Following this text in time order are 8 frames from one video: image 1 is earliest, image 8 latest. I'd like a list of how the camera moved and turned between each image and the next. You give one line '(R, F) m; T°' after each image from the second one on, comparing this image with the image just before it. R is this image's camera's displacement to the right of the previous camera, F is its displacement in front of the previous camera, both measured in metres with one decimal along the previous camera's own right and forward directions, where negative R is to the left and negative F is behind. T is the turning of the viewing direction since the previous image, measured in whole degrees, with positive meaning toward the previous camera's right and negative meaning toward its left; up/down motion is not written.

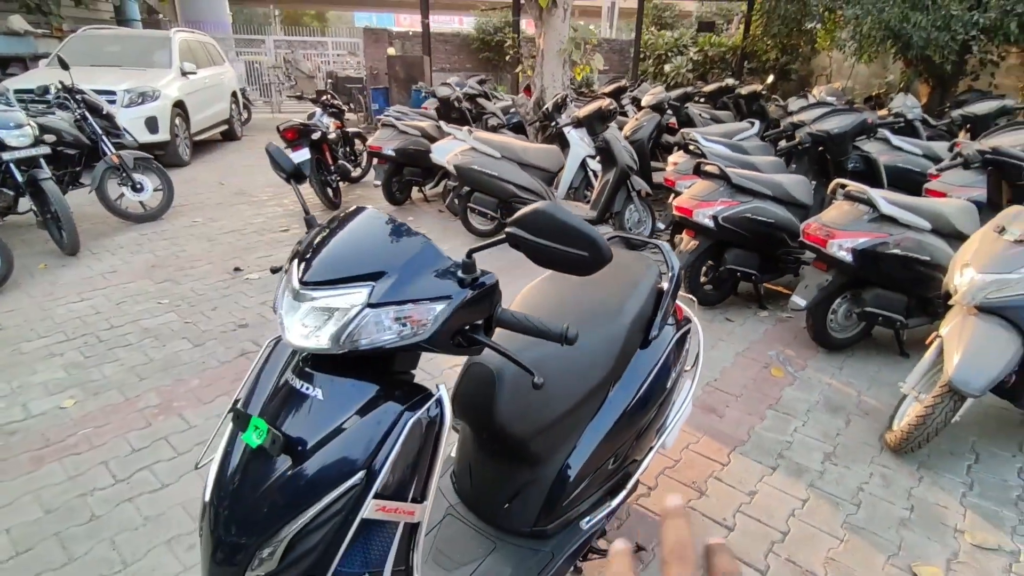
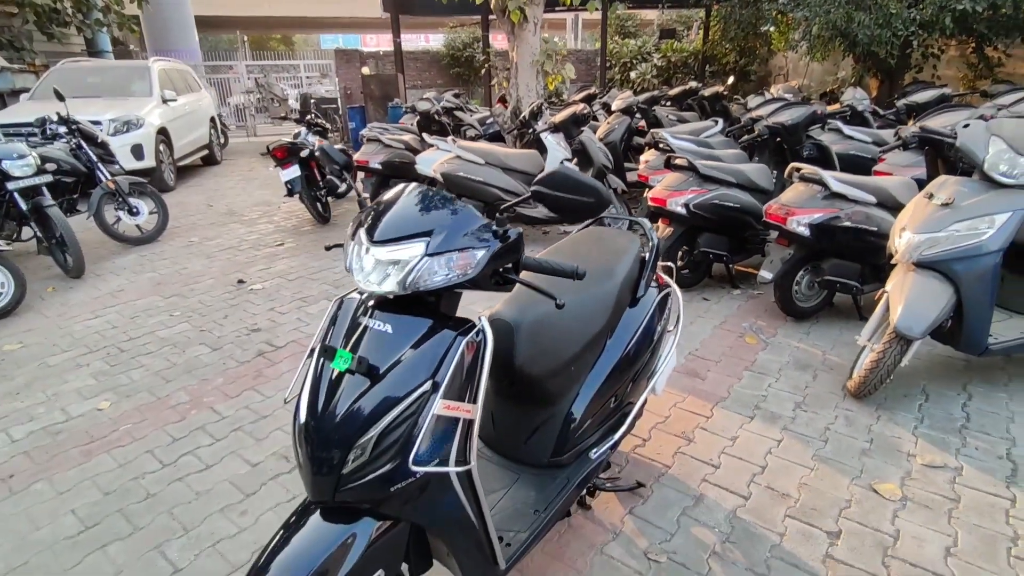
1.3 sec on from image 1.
(-0.1, -0.3) m; +2°
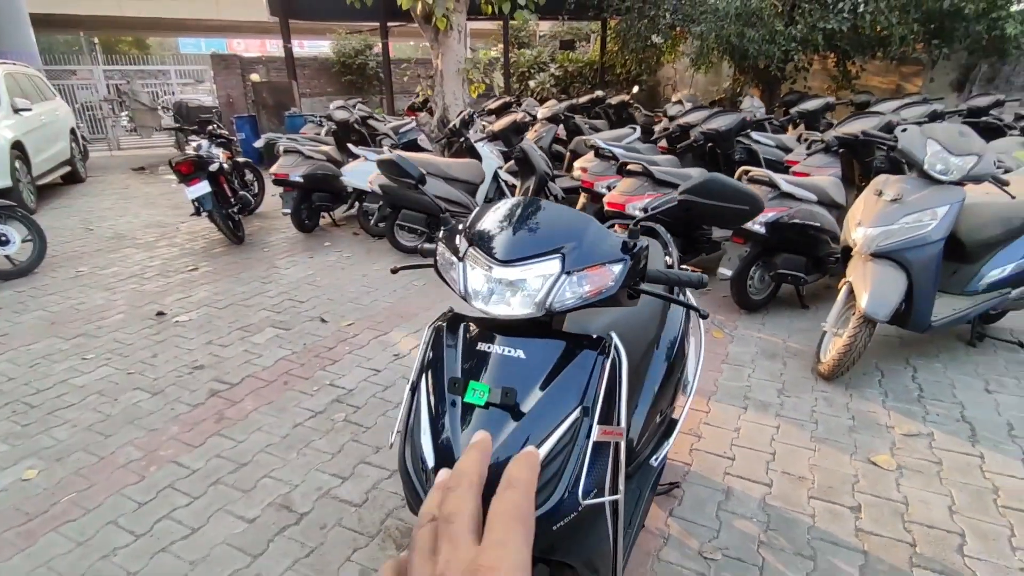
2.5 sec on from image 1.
(-0.6, +0.1) m; +11°
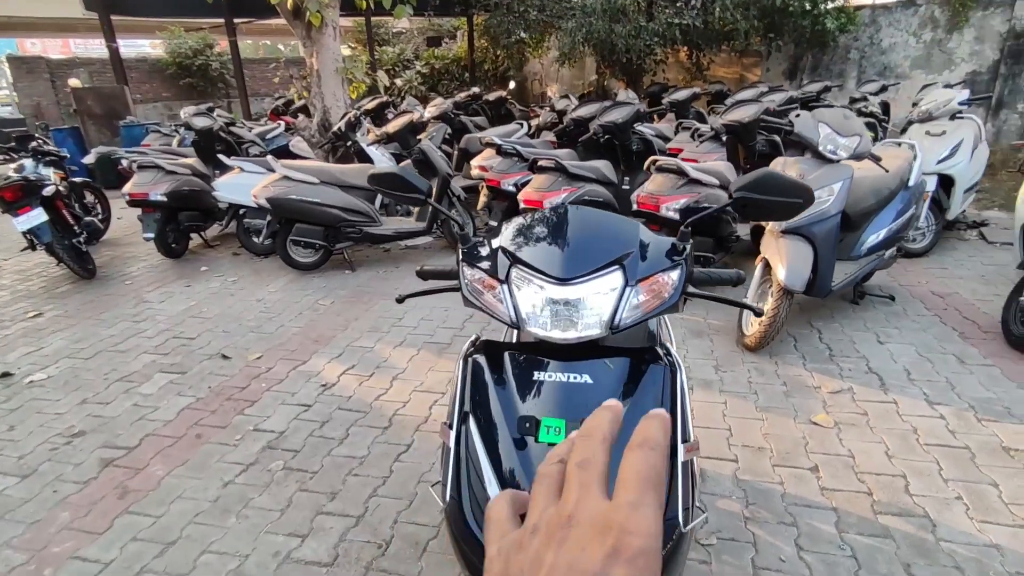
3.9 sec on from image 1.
(-0.4, +0.2) m; +13°
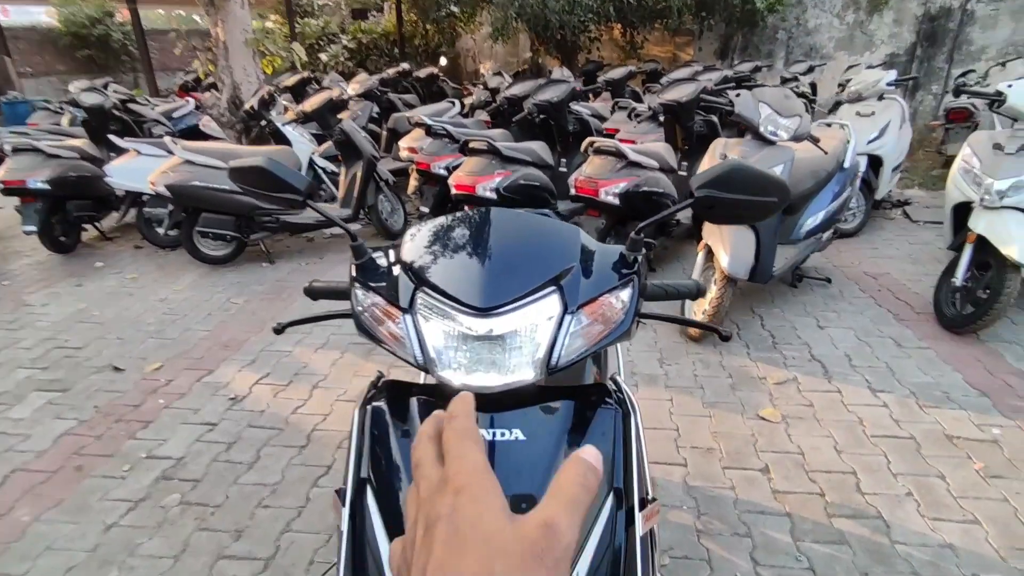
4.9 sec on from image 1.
(+0.1, +0.3) m; +6°
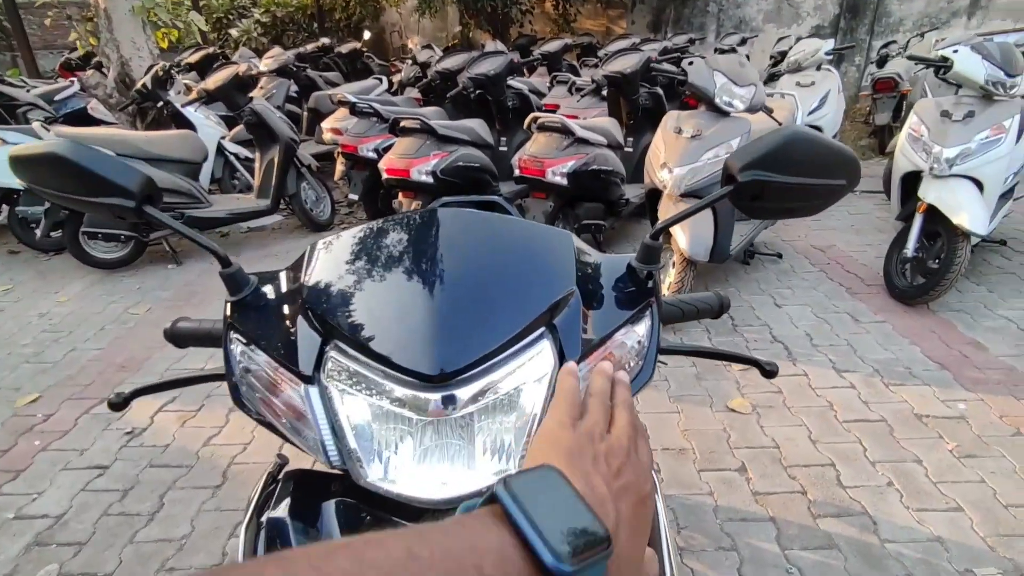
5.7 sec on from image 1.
(0.0, +0.3) m; +6°
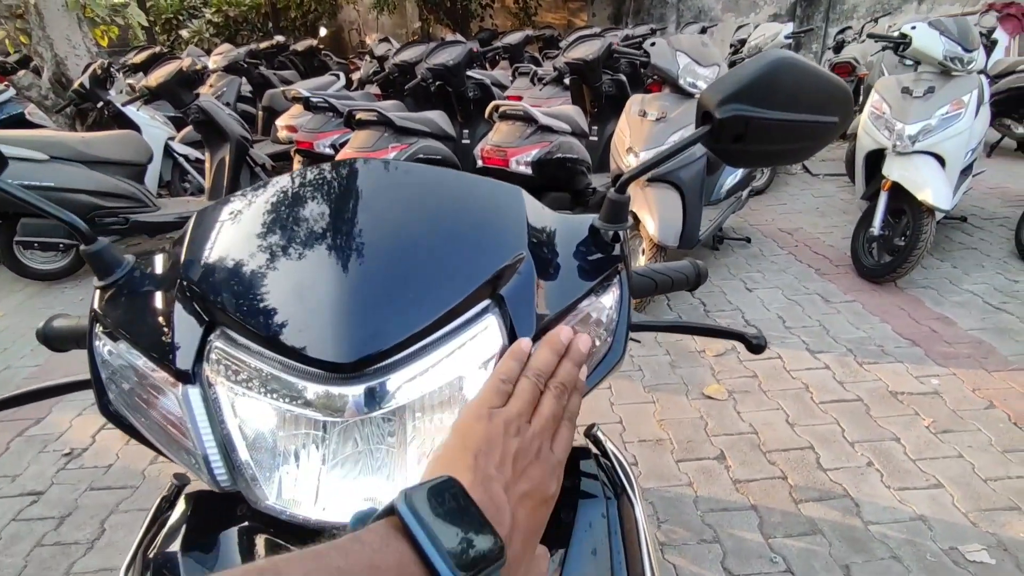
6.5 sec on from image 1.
(0.0, +0.1) m; +3°
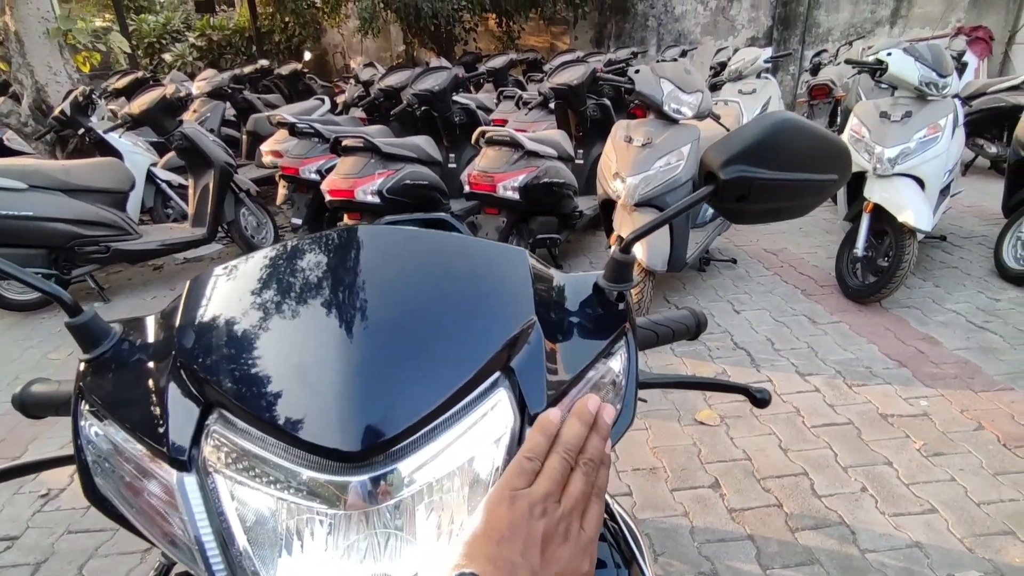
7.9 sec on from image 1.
(0.0, 0.0) m; +1°
